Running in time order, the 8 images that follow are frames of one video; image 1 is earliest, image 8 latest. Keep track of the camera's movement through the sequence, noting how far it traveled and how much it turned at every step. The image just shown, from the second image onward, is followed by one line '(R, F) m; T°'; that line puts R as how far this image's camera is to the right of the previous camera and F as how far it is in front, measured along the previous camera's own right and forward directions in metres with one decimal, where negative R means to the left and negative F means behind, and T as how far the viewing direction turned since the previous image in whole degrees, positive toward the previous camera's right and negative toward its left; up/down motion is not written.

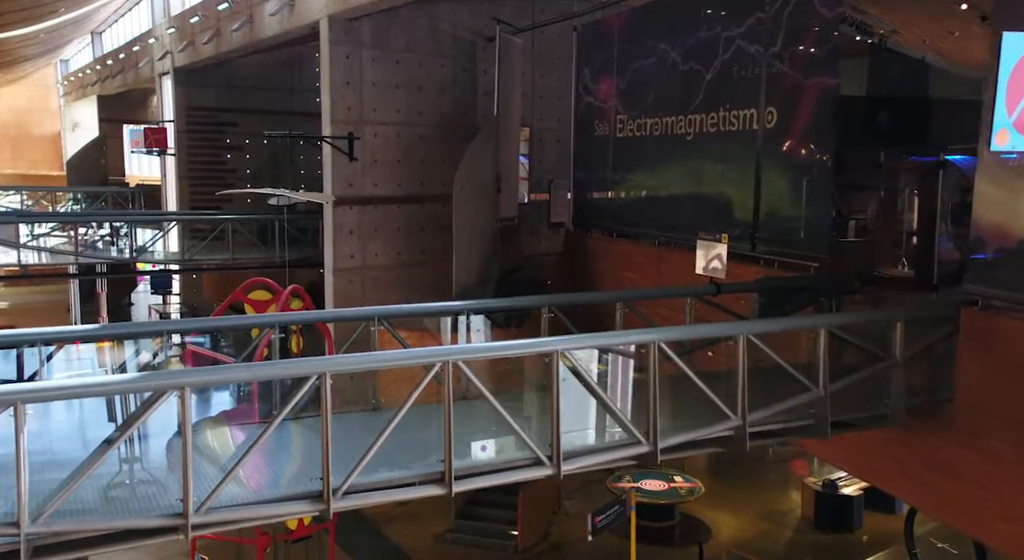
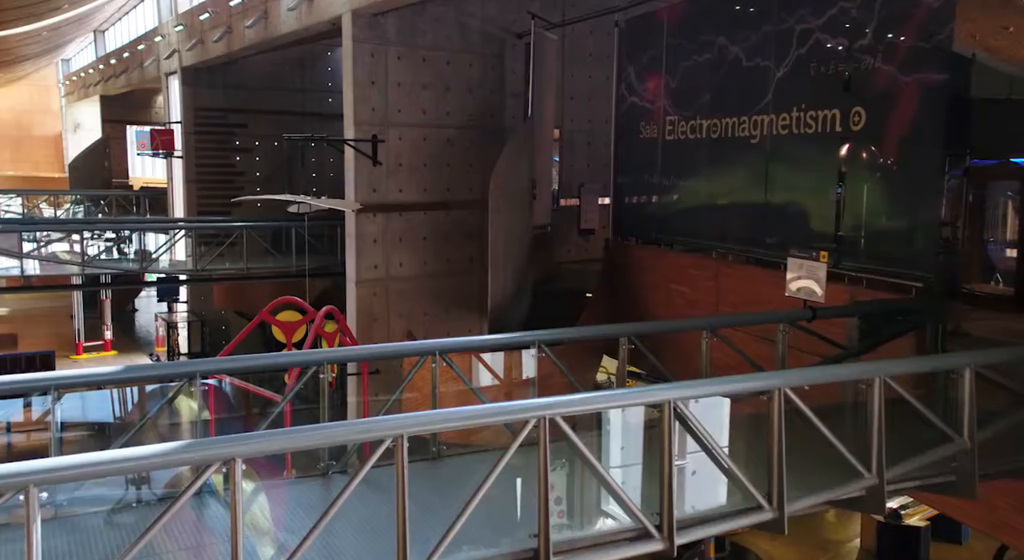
(-0.4, +0.6) m; 0°
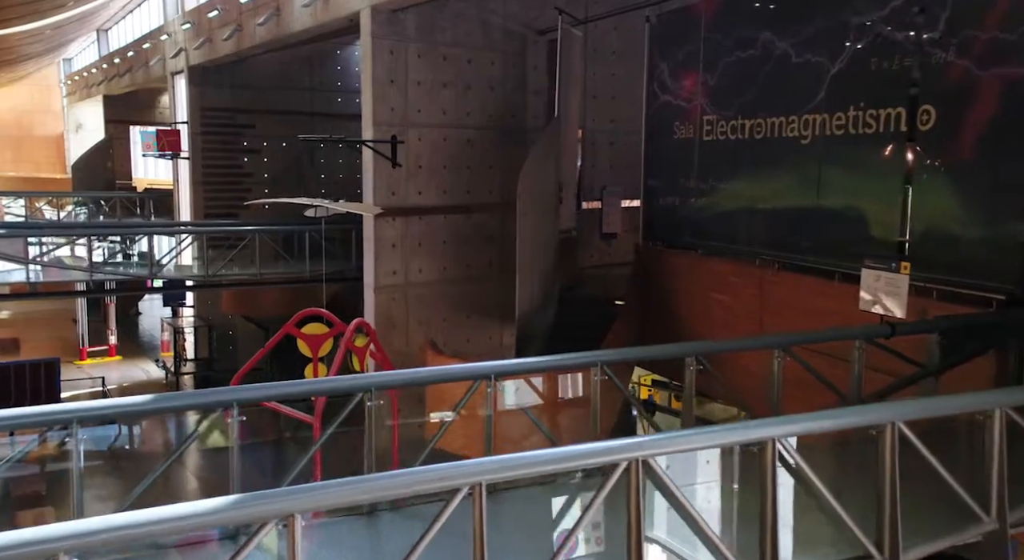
(-0.3, +0.4) m; 0°
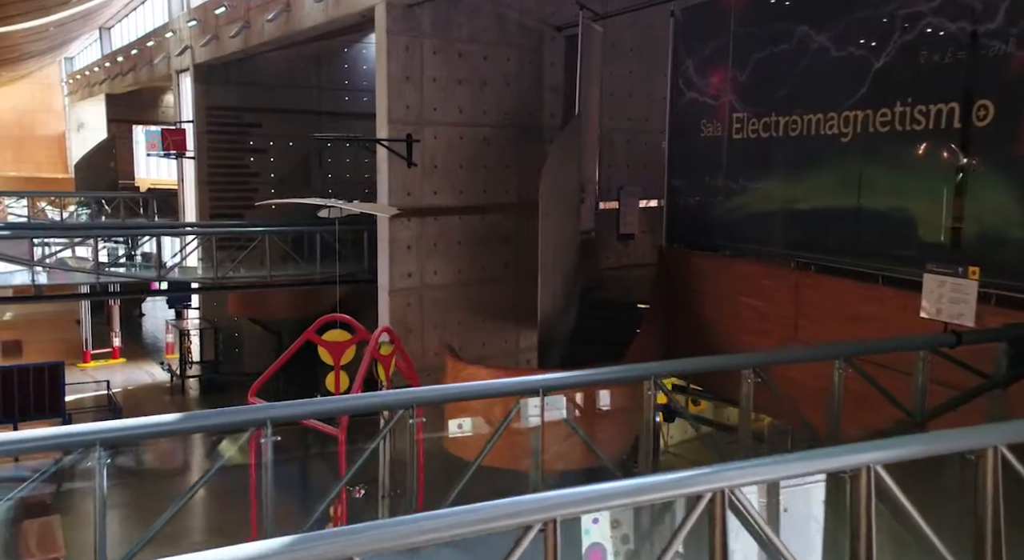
(-0.2, +0.3) m; 0°
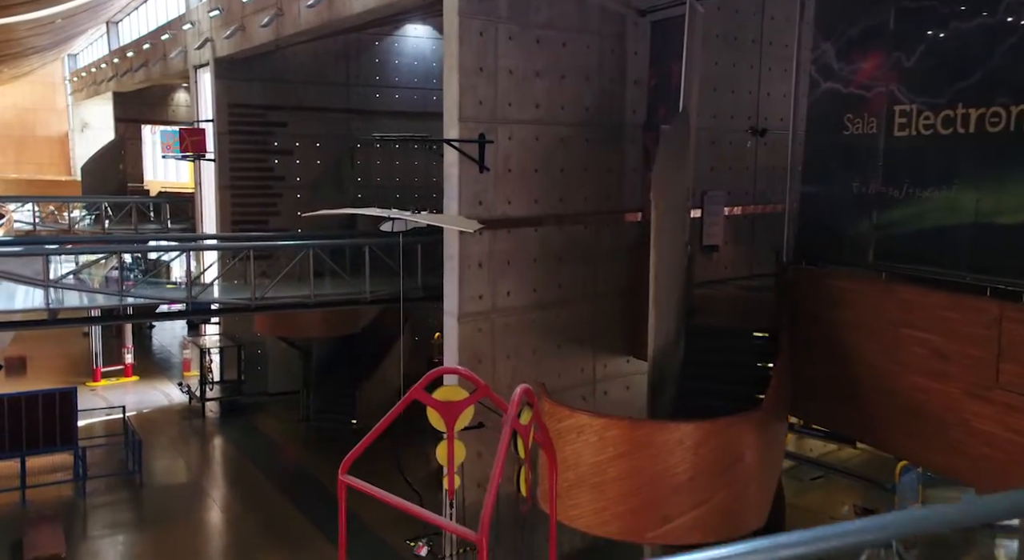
(-0.8, +1.3) m; 0°
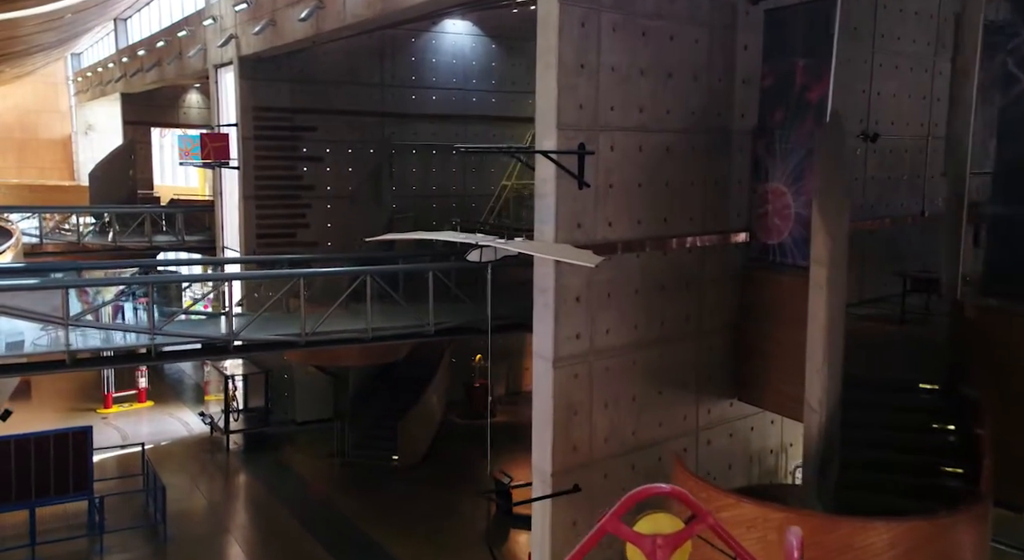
(-0.8, +1.3) m; 0°
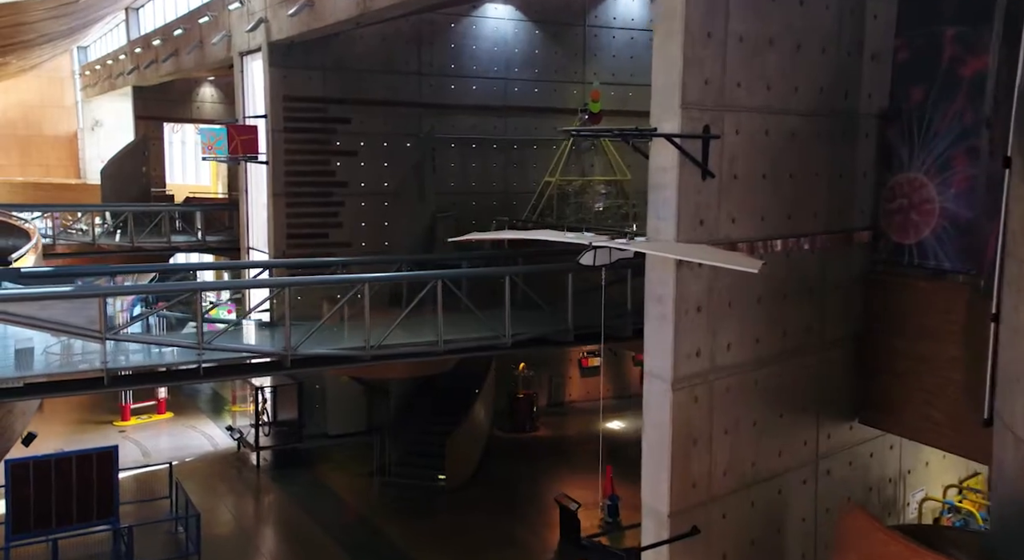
(-0.7, +1.0) m; 0°
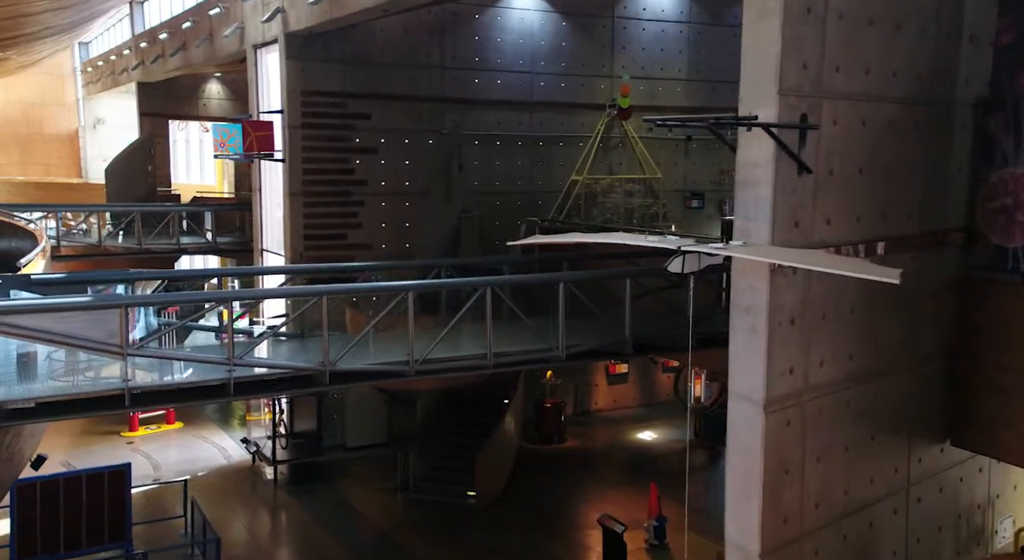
(-0.4, +0.7) m; 0°
